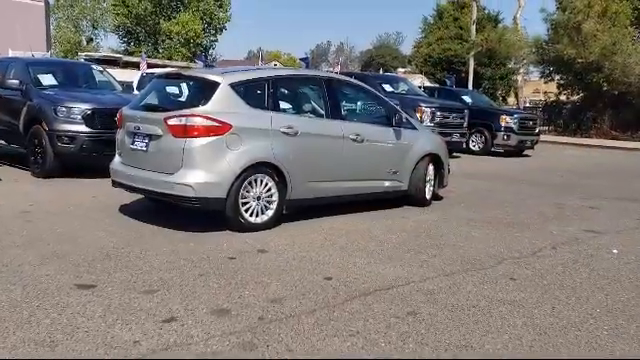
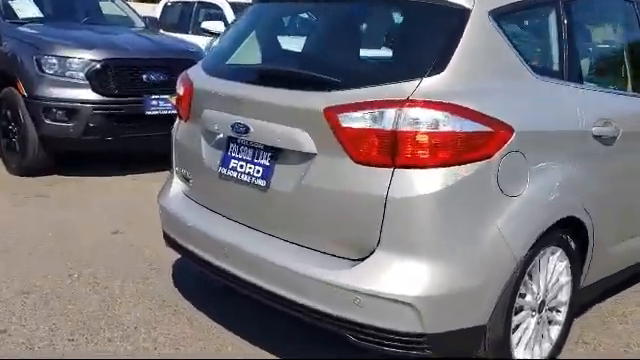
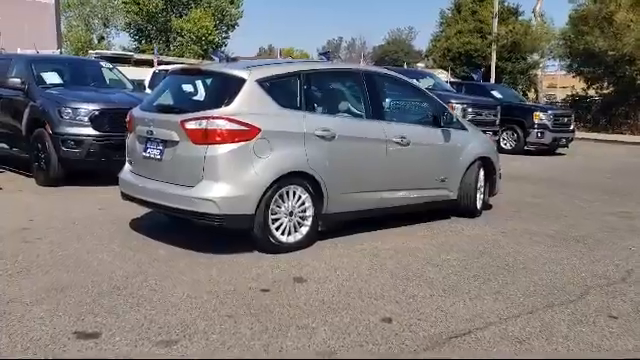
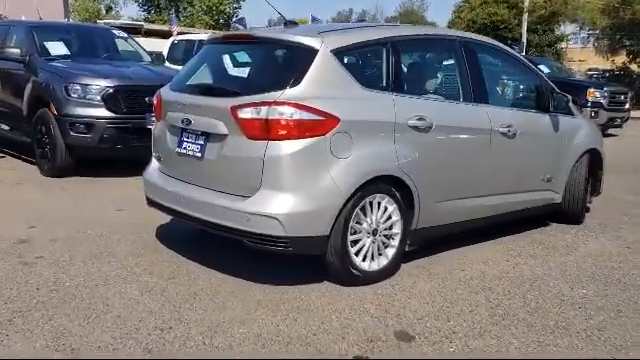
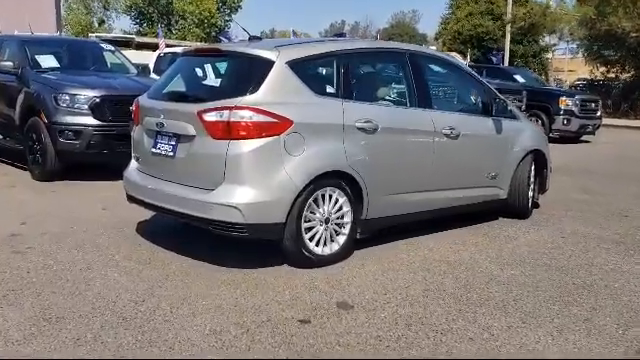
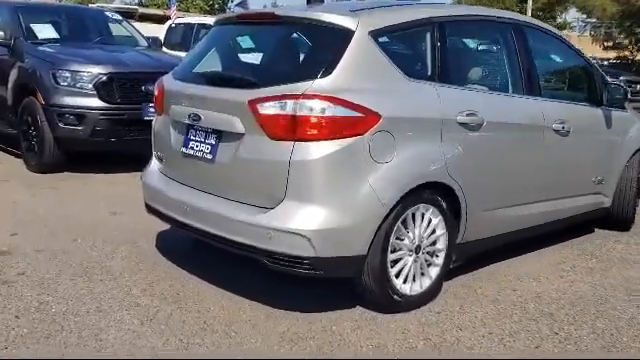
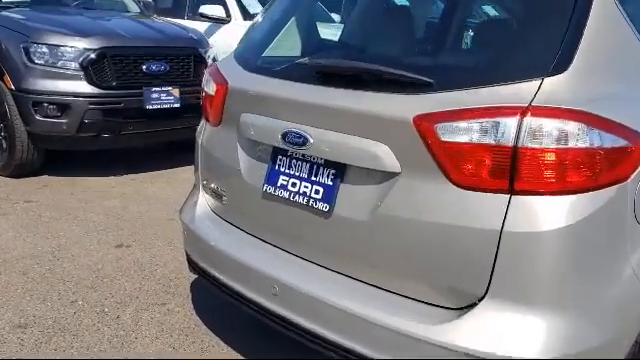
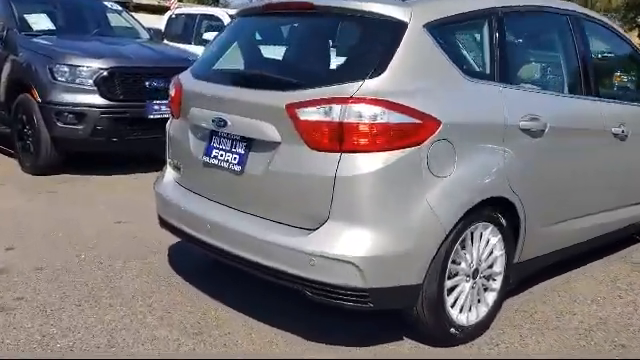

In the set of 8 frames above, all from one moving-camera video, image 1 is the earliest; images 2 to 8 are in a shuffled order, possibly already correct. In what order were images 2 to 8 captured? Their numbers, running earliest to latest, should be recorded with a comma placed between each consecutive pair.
3, 5, 4, 6, 8, 2, 7
